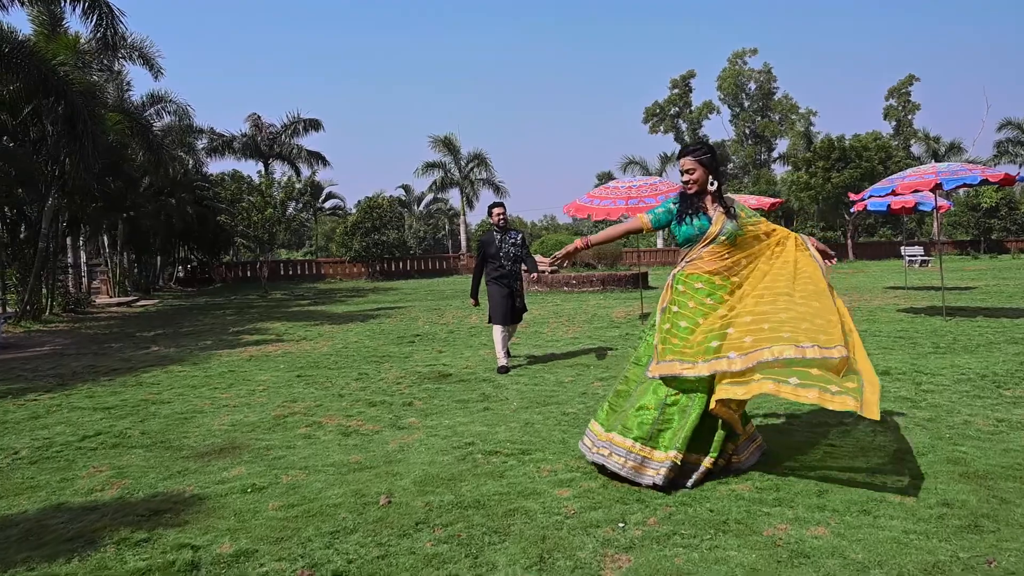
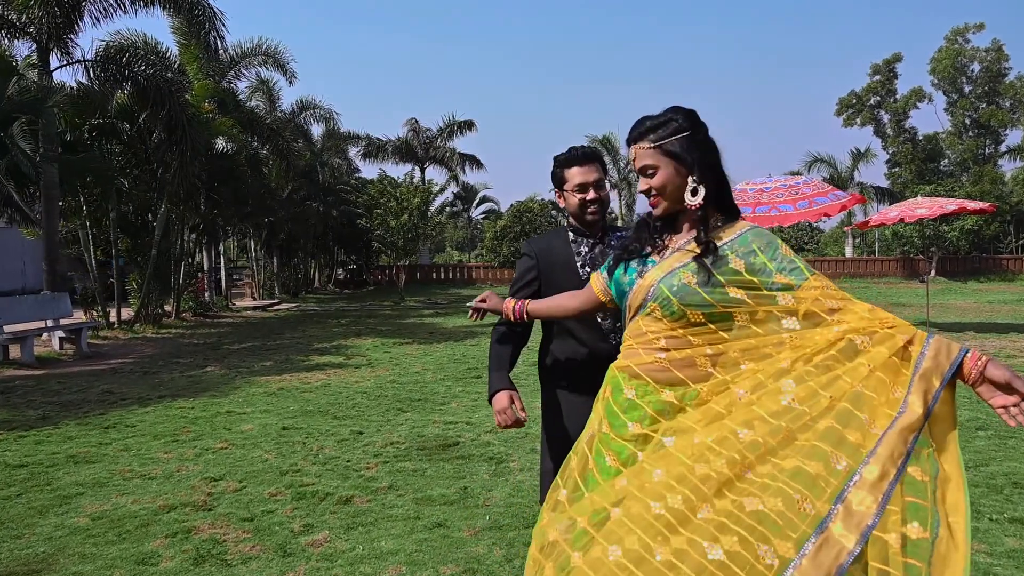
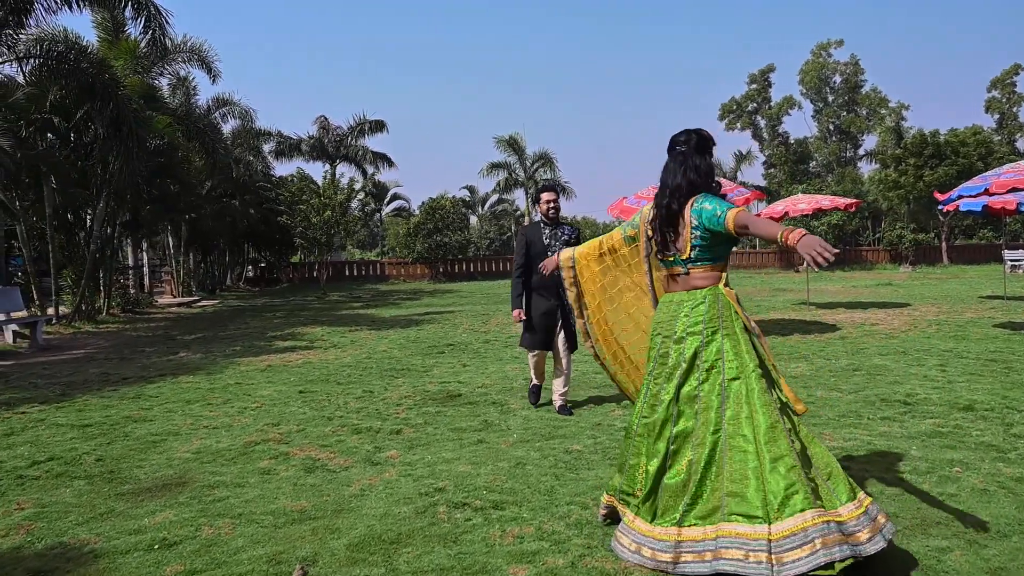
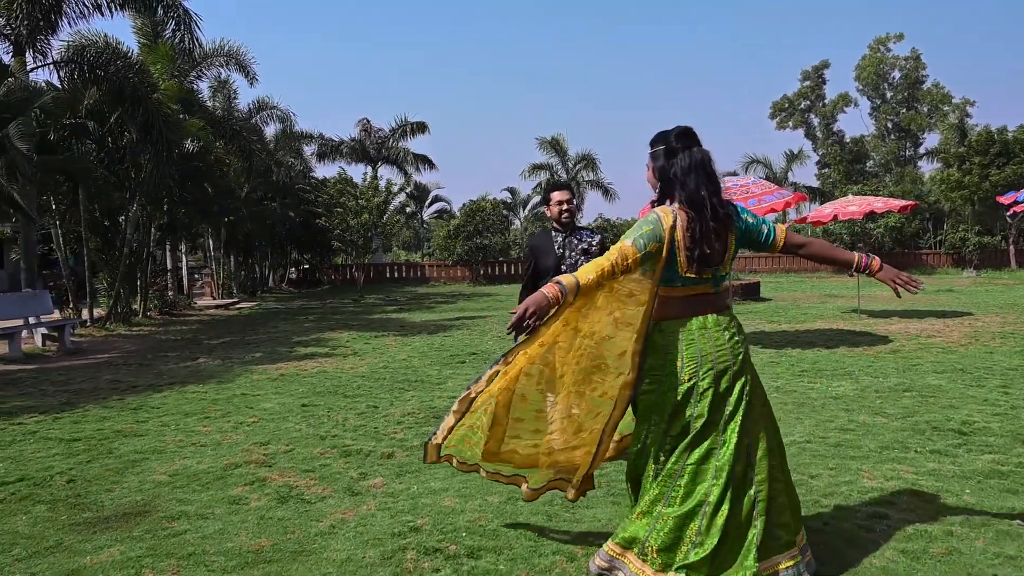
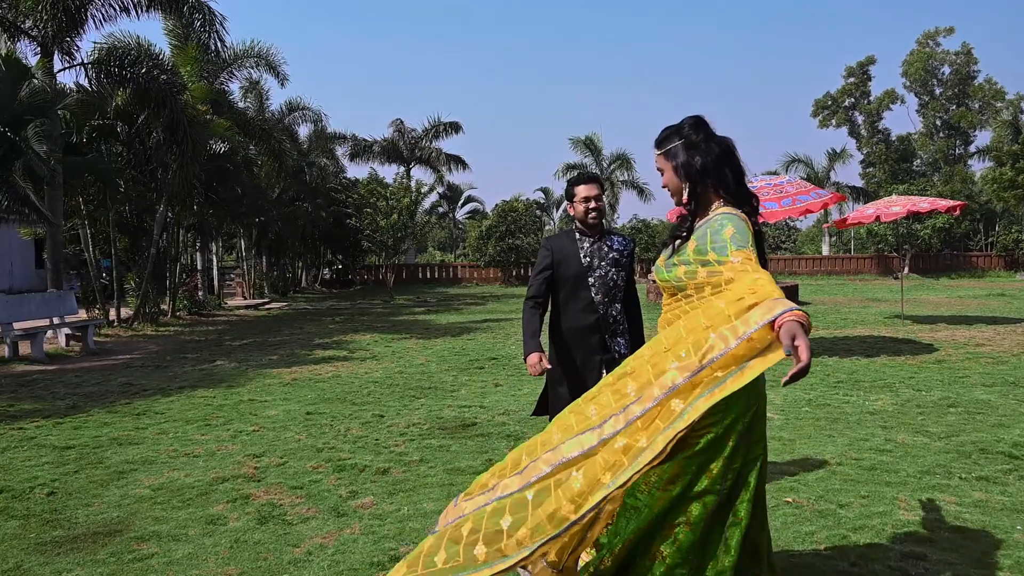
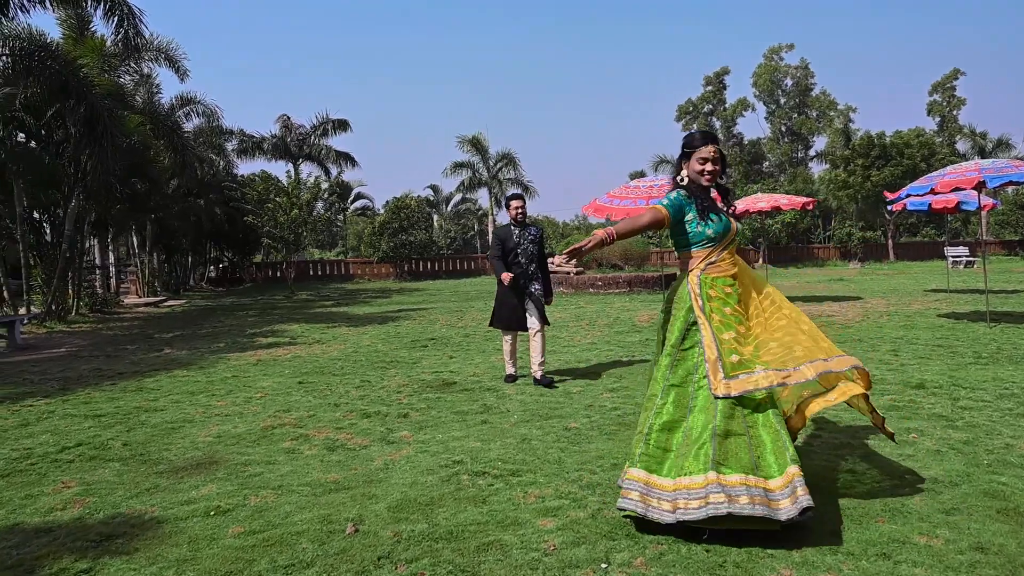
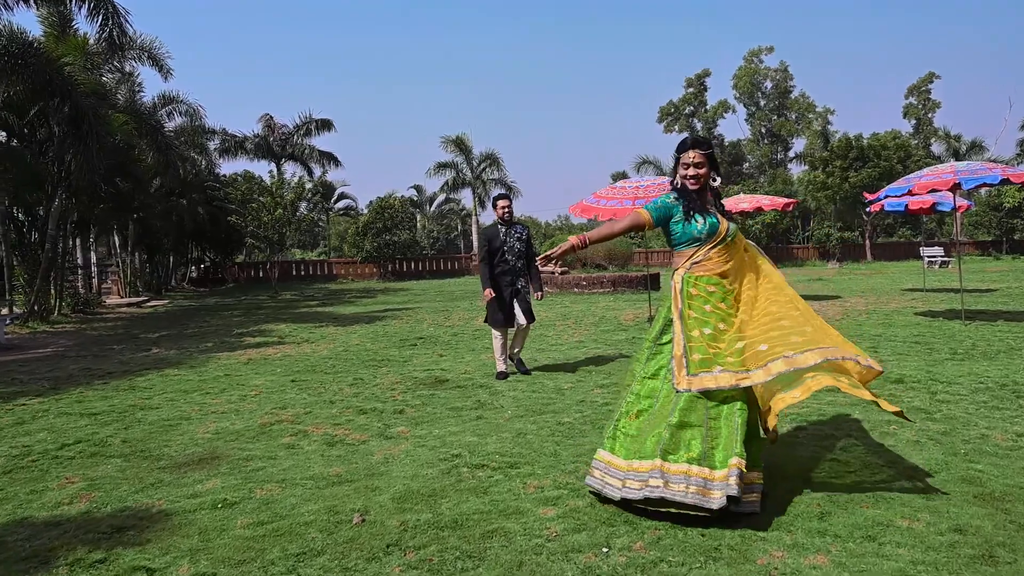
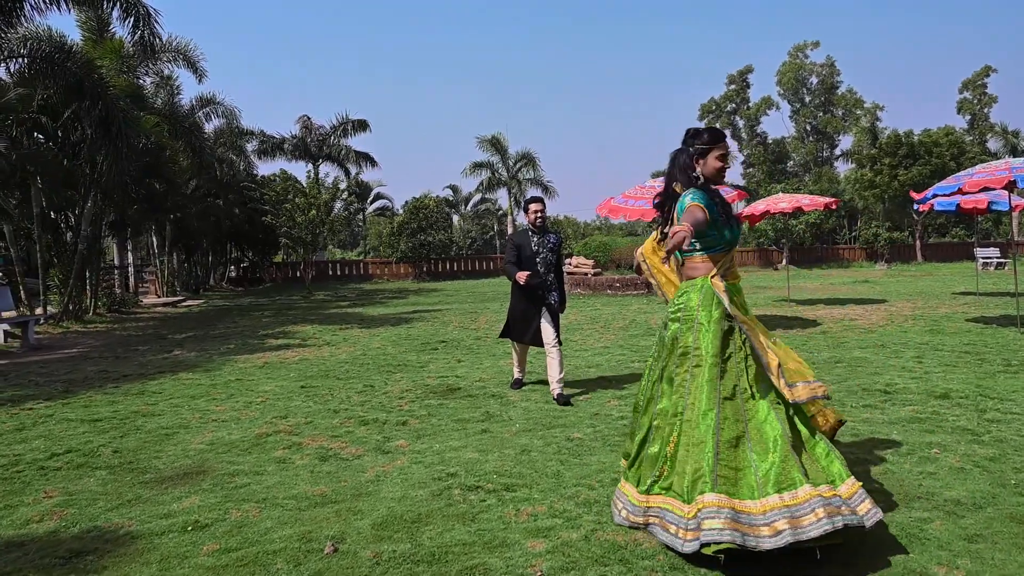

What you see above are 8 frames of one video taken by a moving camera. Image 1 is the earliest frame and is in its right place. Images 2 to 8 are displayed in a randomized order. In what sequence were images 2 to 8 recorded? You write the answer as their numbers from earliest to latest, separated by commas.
7, 6, 8, 3, 4, 5, 2
